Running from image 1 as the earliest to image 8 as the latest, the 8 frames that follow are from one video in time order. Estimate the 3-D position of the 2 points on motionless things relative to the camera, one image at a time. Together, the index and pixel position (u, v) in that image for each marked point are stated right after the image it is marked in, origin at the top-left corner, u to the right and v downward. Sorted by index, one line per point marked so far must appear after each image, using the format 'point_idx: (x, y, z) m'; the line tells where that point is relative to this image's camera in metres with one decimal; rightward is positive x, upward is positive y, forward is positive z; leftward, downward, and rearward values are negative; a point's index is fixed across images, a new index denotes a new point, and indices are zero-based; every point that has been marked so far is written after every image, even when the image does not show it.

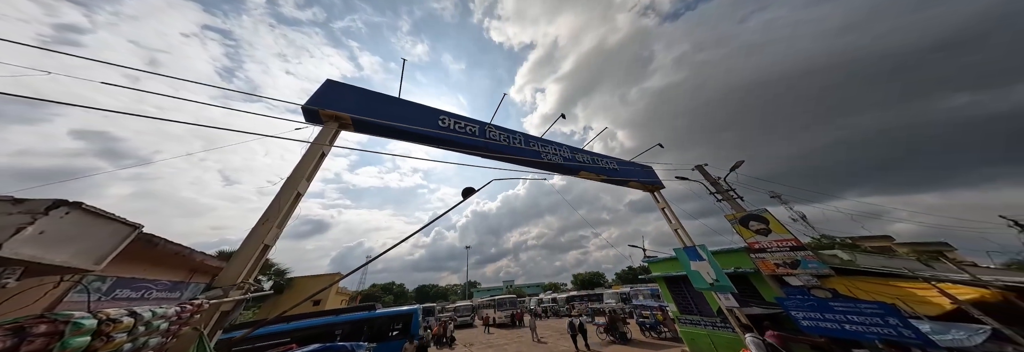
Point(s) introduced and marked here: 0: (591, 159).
0: (+4.0, +1.2, +10.3) m
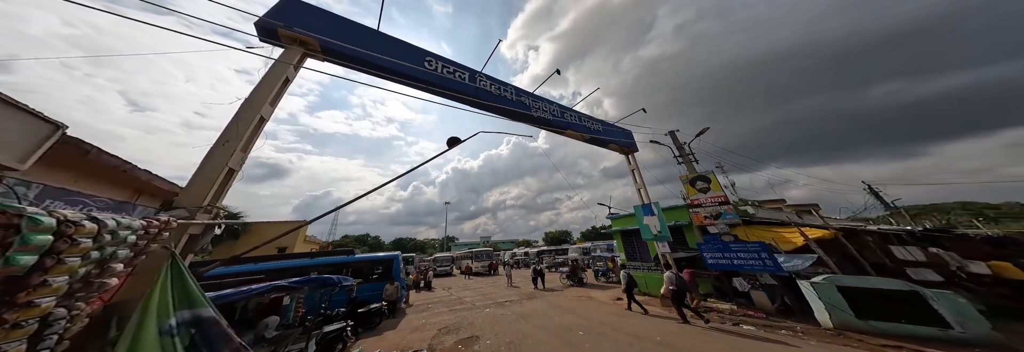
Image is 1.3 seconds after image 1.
0: (+3.2, +2.8, +10.5) m
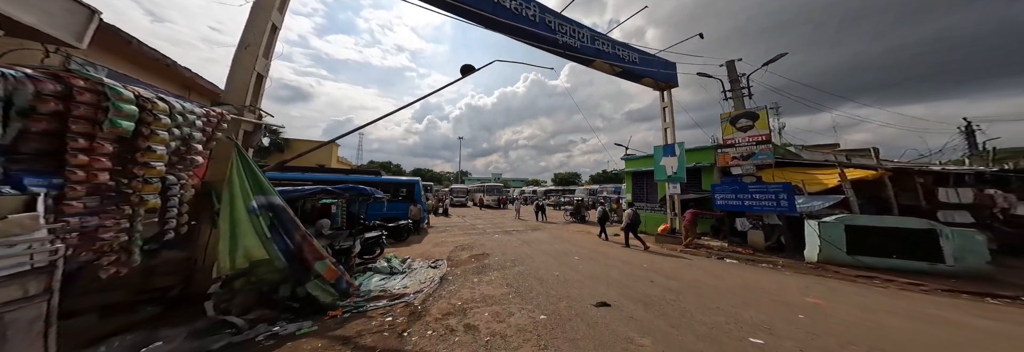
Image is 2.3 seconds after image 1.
0: (+4.0, +5.3, +9.3) m
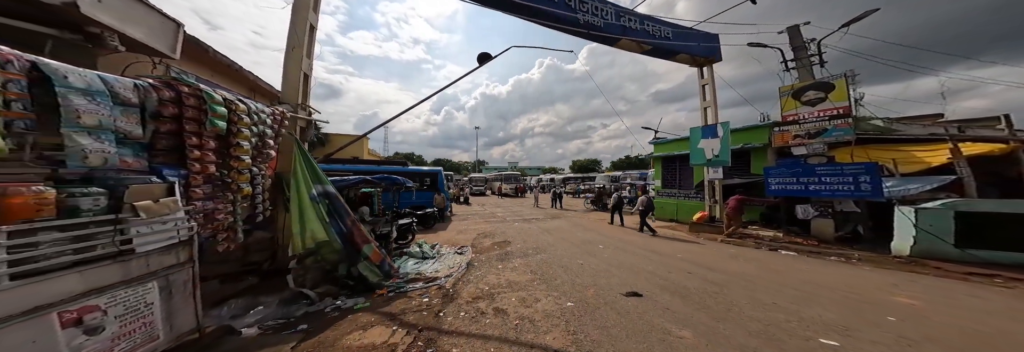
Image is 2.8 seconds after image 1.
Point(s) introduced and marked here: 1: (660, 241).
0: (+4.8, +5.8, +8.6) m
1: (+5.0, -2.2, +7.6) m
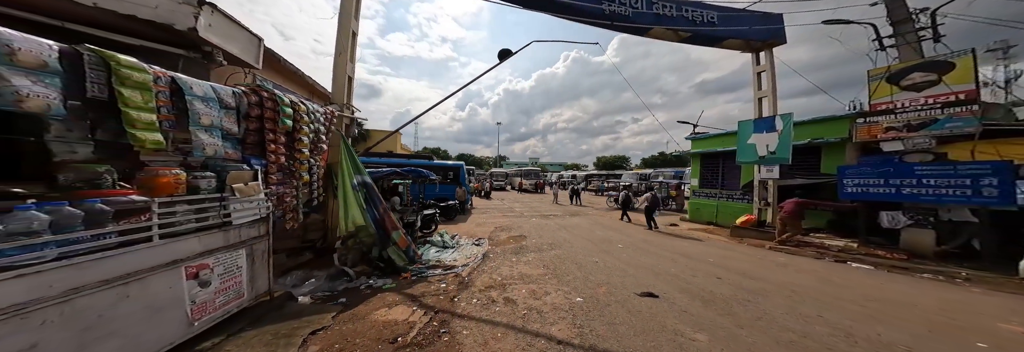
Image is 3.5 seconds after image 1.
0: (+5.6, +5.9, +8.1) m
1: (+5.5, -2.1, +7.2) m
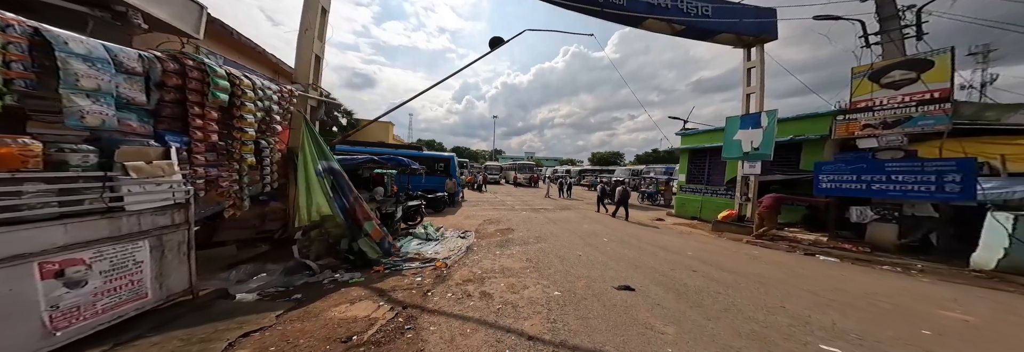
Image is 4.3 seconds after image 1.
0: (+5.2, +6.1, +7.9) m
1: (+5.0, -2.0, +7.2) m
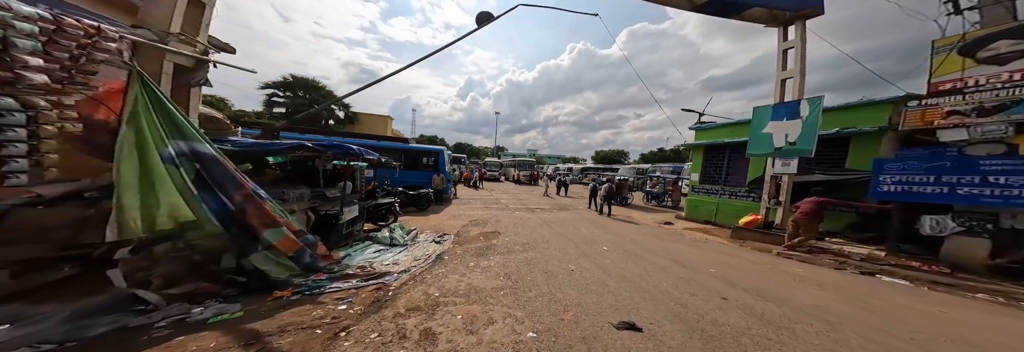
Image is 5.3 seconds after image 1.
0: (+4.9, +6.1, +6.6) m
1: (+4.6, -1.9, +6.1) m
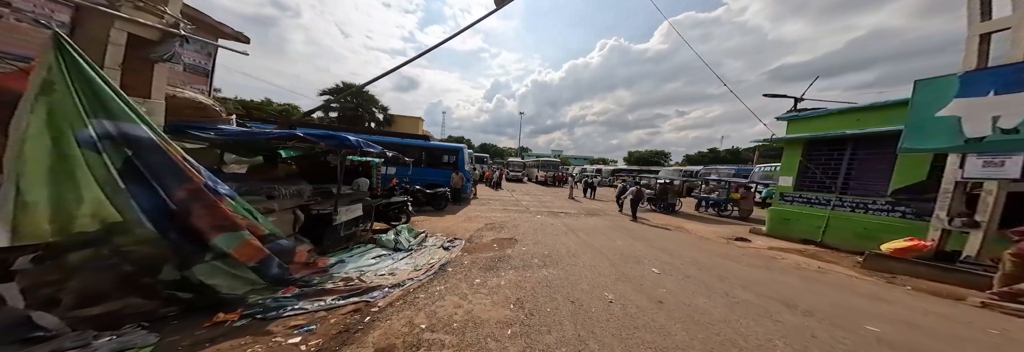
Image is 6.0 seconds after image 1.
0: (+5.4, +6.1, +5.1) m
1: (+4.9, -1.9, +4.6) m
